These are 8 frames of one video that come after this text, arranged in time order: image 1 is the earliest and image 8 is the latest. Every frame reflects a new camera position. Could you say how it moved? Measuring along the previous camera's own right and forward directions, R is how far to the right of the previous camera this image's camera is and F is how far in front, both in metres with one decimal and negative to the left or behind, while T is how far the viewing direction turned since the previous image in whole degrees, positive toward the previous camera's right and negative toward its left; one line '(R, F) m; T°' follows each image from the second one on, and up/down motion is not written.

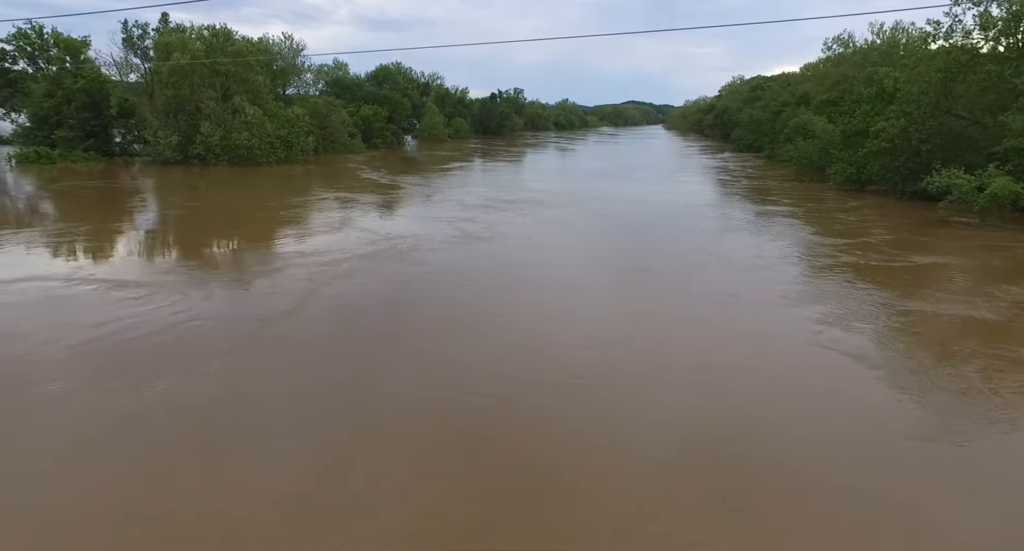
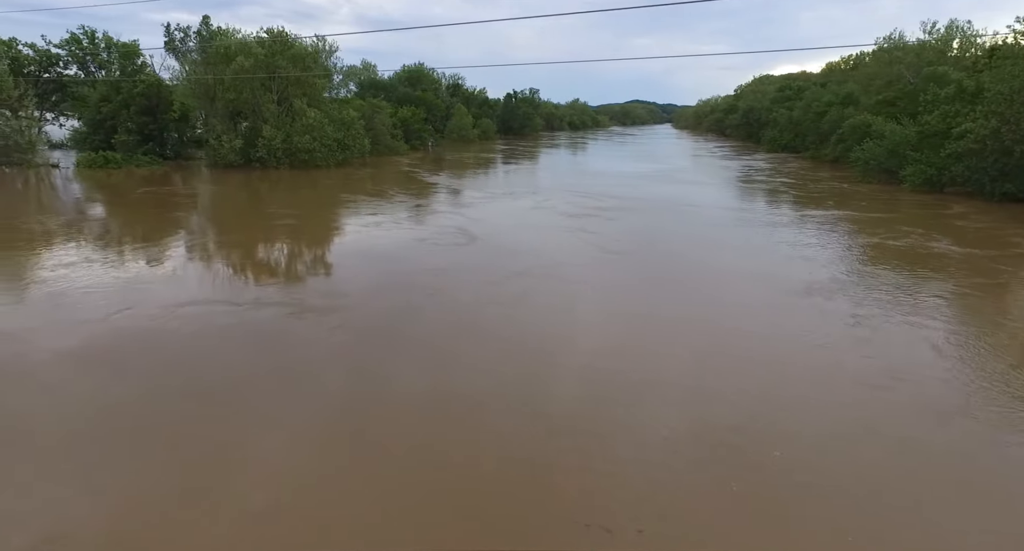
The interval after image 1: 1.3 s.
(-1.2, +0.3) m; -1°
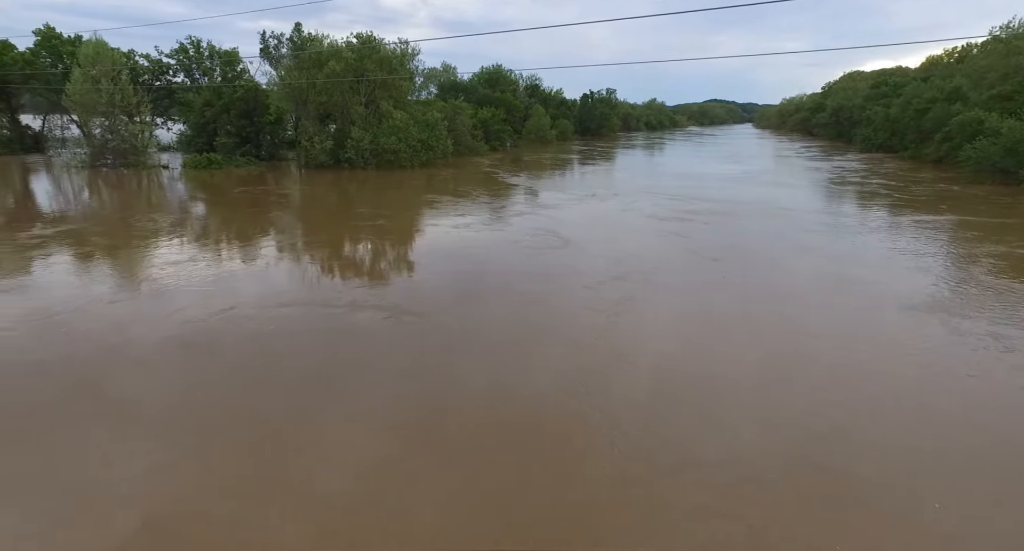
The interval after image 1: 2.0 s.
(-0.2, +0.1) m; -7°
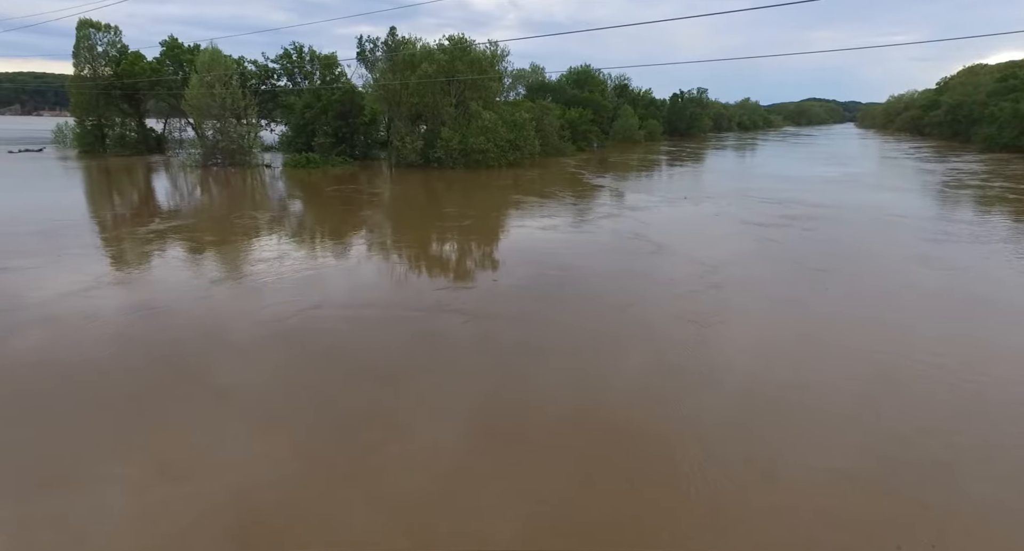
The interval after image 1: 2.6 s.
(-0.1, +0.2) m; -8°
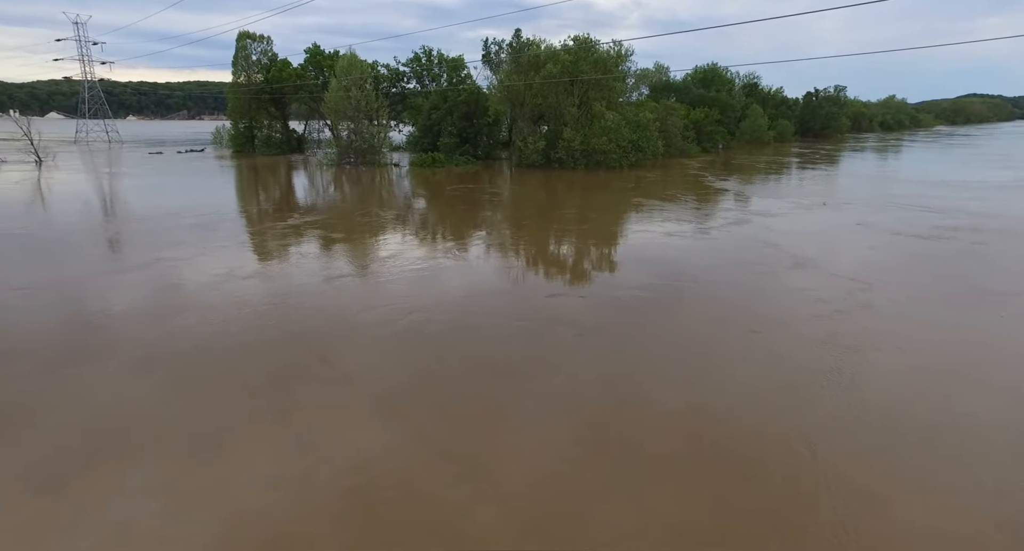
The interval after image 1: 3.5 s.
(-0.2, +0.3) m; -10°
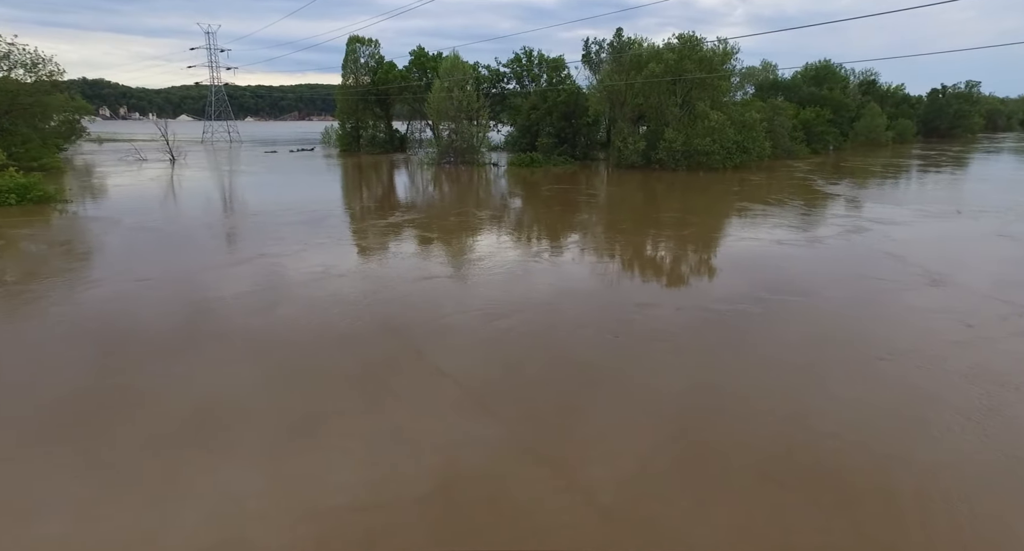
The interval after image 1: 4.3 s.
(-0.2, +0.2) m; -8°
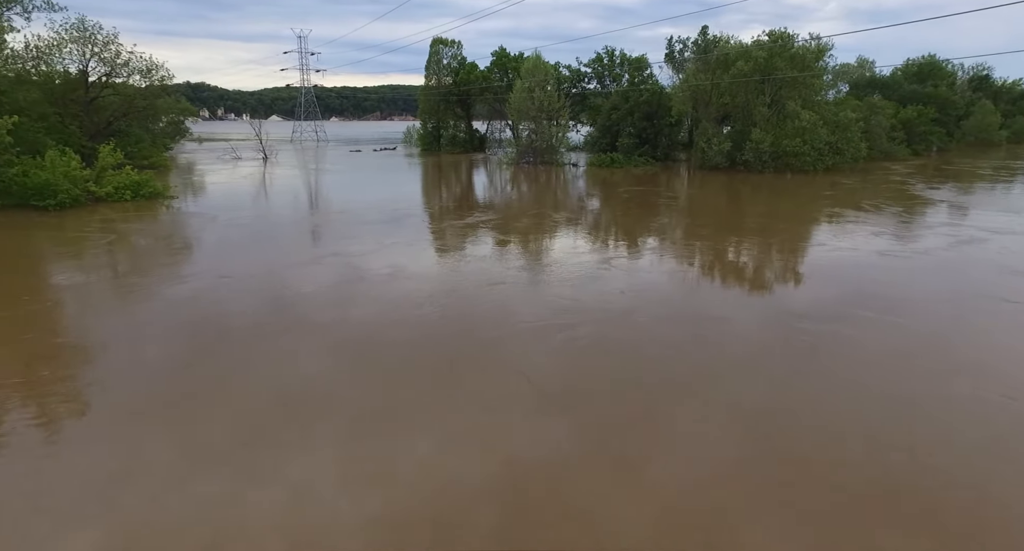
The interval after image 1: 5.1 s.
(-0.1, 0.0) m; -7°
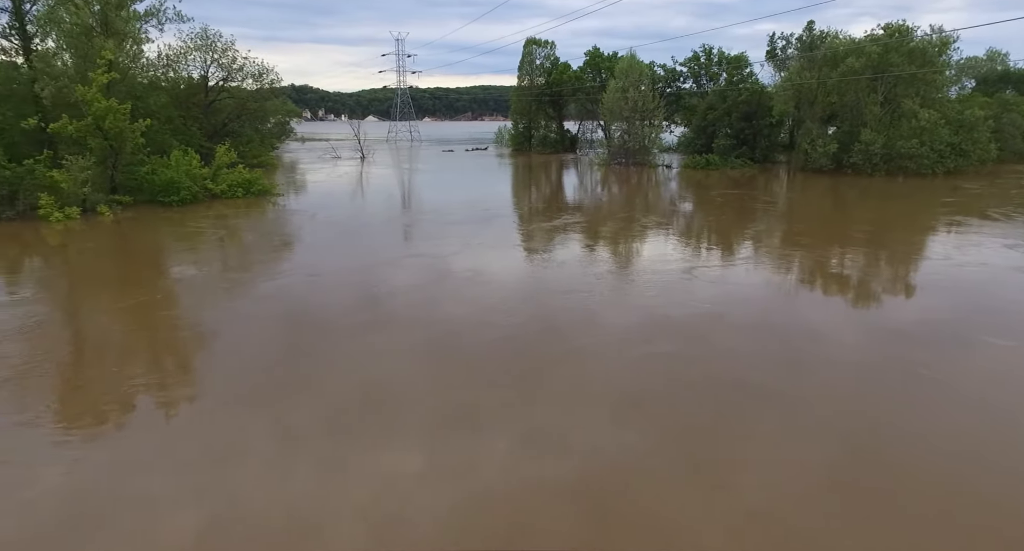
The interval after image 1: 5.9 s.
(-0.1, 0.0) m; -8°
